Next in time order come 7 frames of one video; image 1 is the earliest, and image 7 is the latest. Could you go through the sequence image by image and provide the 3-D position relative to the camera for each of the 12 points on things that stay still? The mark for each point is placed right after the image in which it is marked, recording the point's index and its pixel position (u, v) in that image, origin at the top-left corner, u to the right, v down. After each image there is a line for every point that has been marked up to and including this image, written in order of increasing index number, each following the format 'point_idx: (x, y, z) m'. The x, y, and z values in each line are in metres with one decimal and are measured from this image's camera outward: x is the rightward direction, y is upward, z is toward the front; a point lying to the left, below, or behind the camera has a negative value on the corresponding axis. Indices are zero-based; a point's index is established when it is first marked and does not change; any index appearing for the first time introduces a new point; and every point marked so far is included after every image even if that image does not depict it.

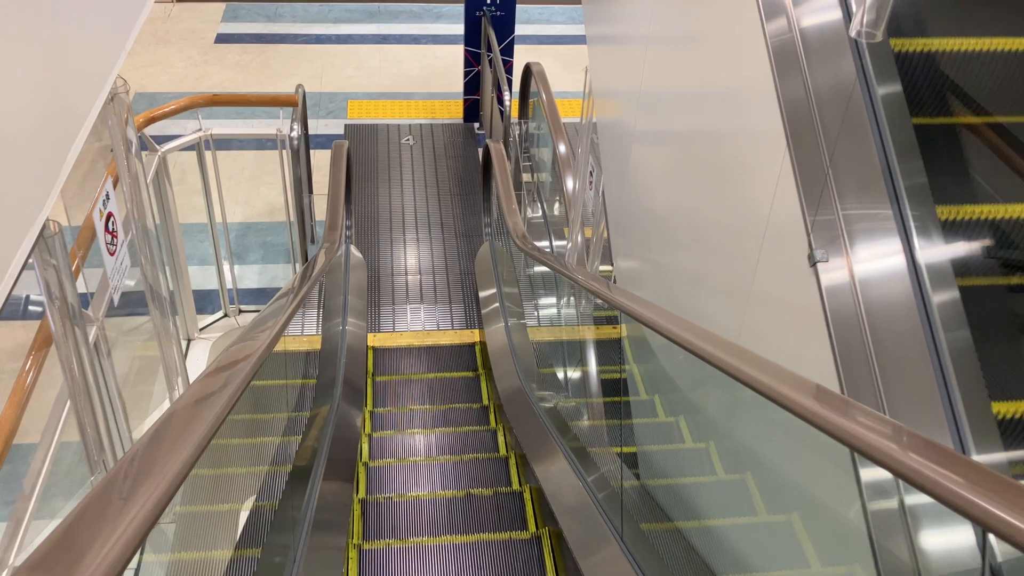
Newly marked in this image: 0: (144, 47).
0: (-3.5, +2.3, +8.5) m
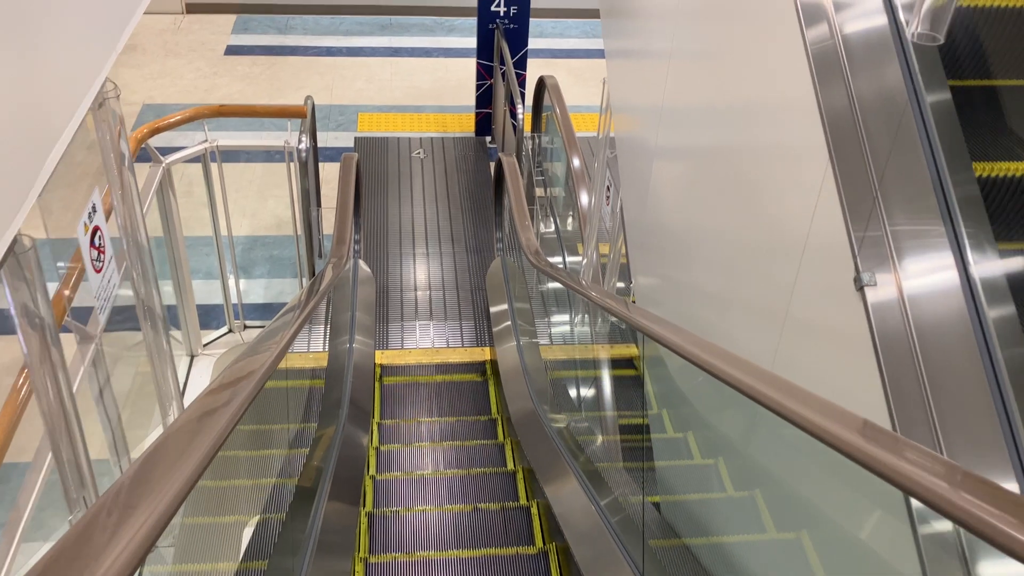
0: (-3.4, +2.2, +8.4) m
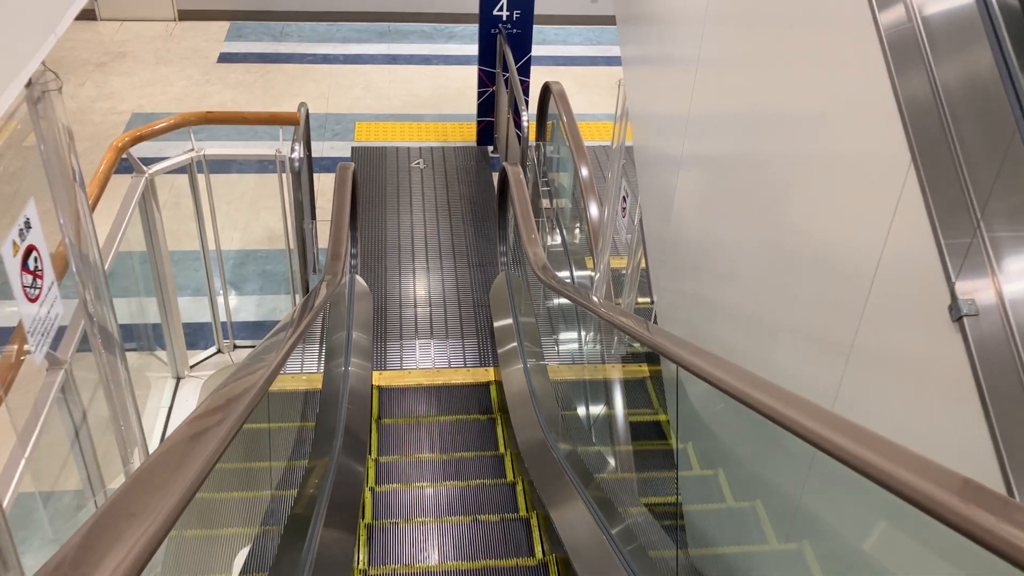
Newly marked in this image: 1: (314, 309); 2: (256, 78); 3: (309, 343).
0: (-3.4, +2.1, +8.2) m
1: (-0.8, -0.1, +3.6) m
2: (-2.4, +1.9, +8.1) m
3: (-0.8, -0.2, +3.7) m
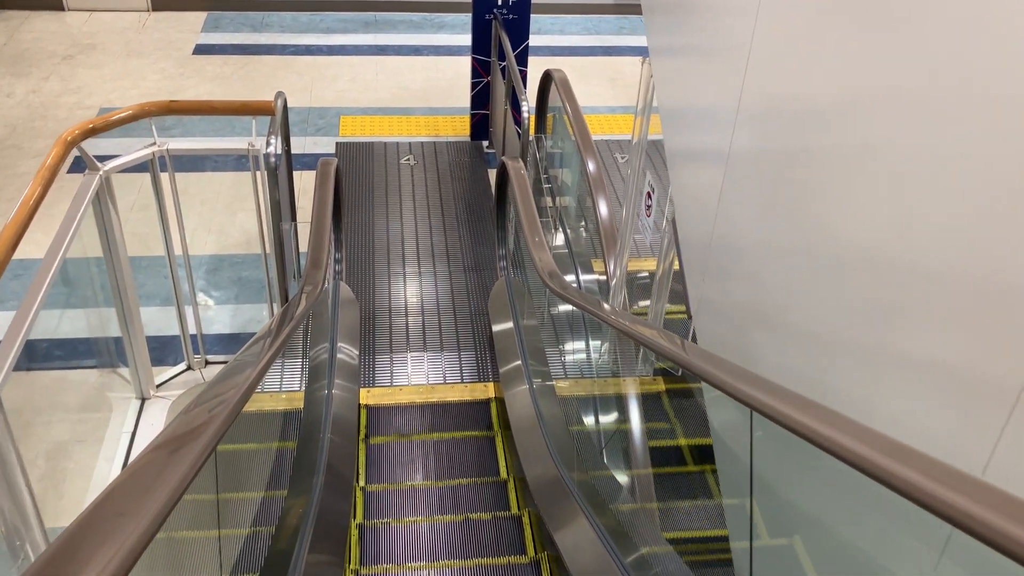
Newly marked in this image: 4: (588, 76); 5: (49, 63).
0: (-3.5, +2.0, +7.7) m
1: (-0.8, -0.1, +3.2) m
2: (-2.4, +1.9, +7.6) m
3: (-0.8, -0.2, +3.3) m
4: (+0.6, +1.8, +7.5) m
5: (-3.9, +1.9, +7.5) m
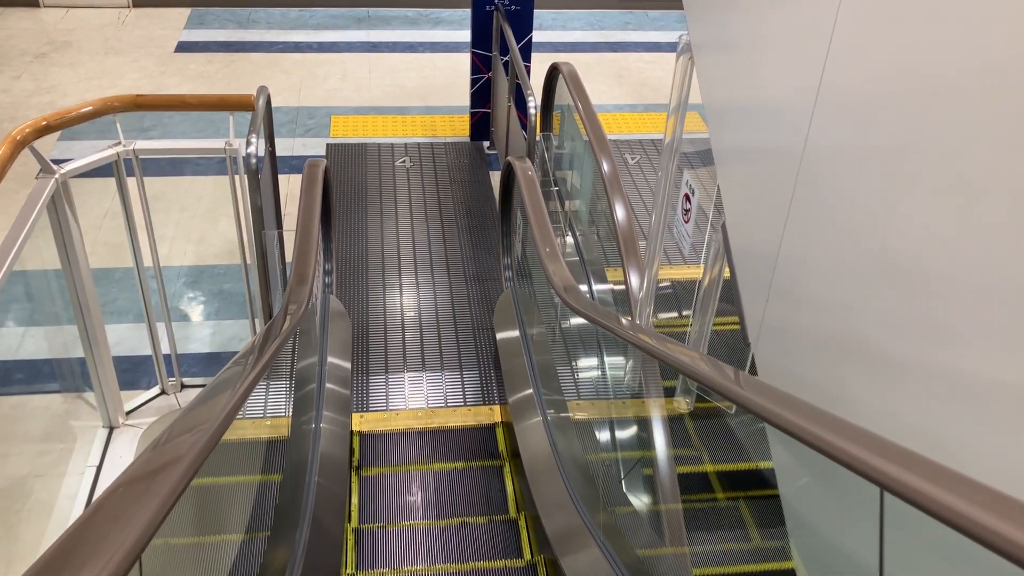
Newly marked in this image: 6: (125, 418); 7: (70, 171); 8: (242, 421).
0: (-3.4, +1.9, +7.2) m
1: (-0.7, -0.2, +2.8) m
2: (-2.4, +1.8, +7.2) m
3: (-0.8, -0.3, +2.8) m
4: (+0.6, +1.7, +7.1) m
5: (-3.9, +1.8, +7.1) m
6: (-1.9, -0.6, +4.3) m
7: (-1.8, +0.5, +3.7) m
8: (-0.7, -0.4, +2.3) m
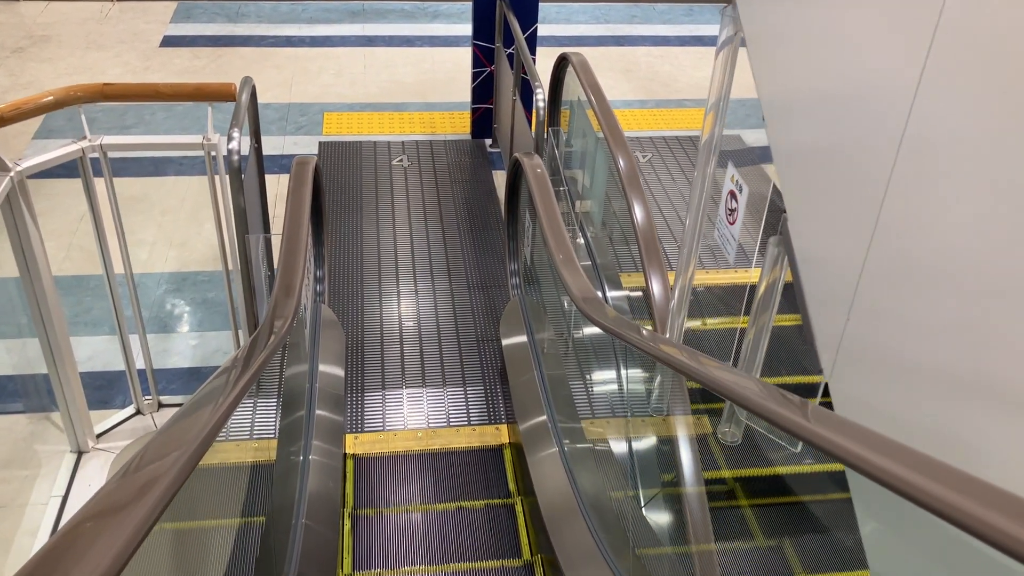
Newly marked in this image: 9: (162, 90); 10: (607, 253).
0: (-3.4, +1.8, +6.9) m
1: (-0.7, -0.2, +2.4) m
2: (-2.4, +1.7, +6.8) m
3: (-0.7, -0.3, +2.5) m
4: (+0.7, +1.7, +6.7) m
5: (-3.9, +1.7, +6.7) m
6: (-1.8, -0.7, +3.9) m
7: (-1.8, +0.4, +3.3) m
8: (-0.7, -0.4, +1.9) m
9: (-1.4, +0.8, +3.5) m
10: (+0.4, +0.1, +4.0) m
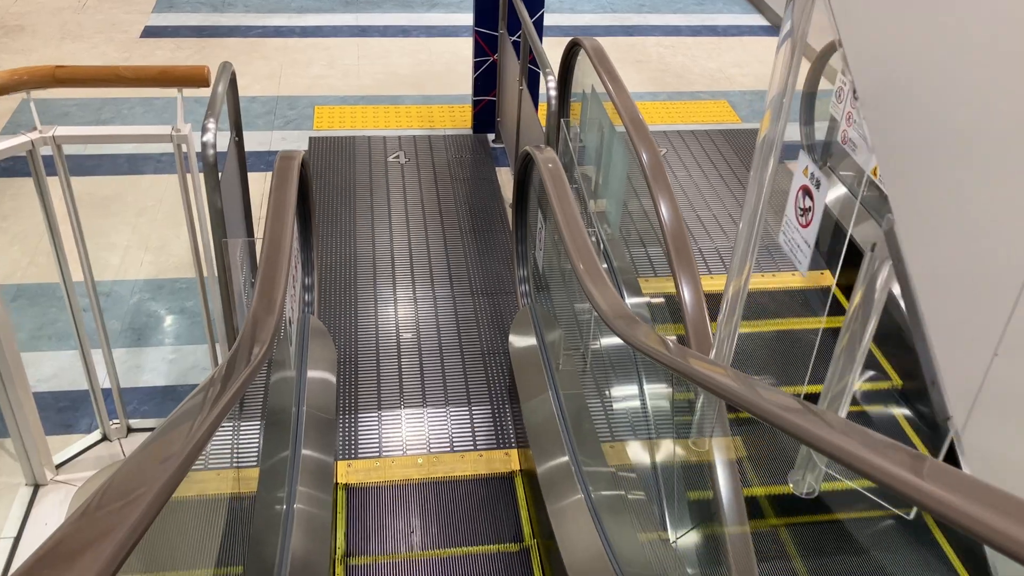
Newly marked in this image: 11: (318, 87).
0: (-3.4, +1.8, +6.5) m
1: (-0.7, -0.2, +2.0) m
2: (-2.4, +1.7, +6.4) m
3: (-0.7, -0.4, +2.1) m
4: (+0.7, +1.6, +6.4) m
5: (-3.9, +1.7, +6.3) m
6: (-1.8, -0.7, +3.5) m
7: (-1.7, +0.4, +2.9) m
8: (-0.6, -0.5, +1.6) m
9: (-1.3, +0.7, +3.1) m
10: (+0.5, +0.1, +3.6) m
11: (-1.4, +1.4, +6.3) m
